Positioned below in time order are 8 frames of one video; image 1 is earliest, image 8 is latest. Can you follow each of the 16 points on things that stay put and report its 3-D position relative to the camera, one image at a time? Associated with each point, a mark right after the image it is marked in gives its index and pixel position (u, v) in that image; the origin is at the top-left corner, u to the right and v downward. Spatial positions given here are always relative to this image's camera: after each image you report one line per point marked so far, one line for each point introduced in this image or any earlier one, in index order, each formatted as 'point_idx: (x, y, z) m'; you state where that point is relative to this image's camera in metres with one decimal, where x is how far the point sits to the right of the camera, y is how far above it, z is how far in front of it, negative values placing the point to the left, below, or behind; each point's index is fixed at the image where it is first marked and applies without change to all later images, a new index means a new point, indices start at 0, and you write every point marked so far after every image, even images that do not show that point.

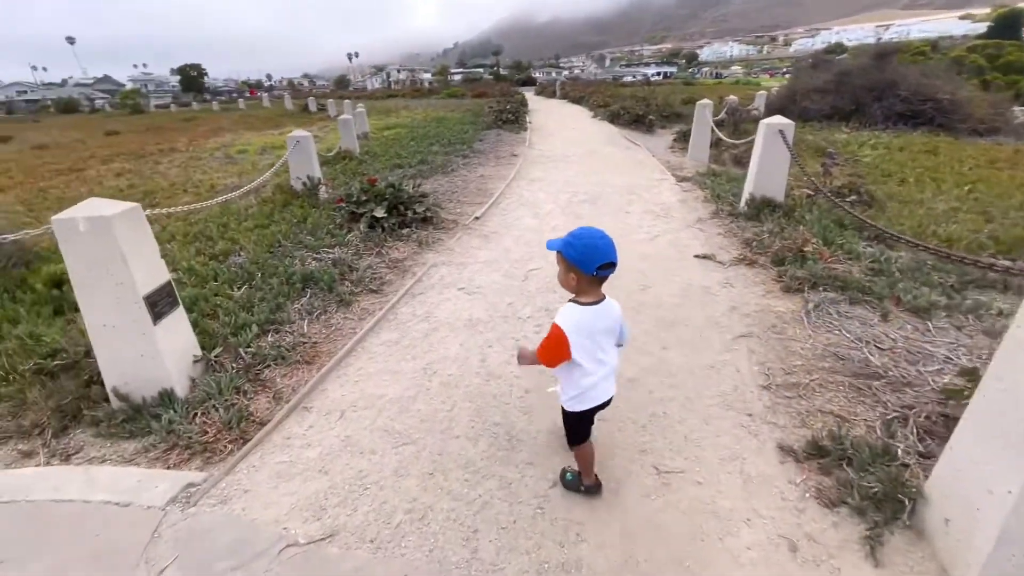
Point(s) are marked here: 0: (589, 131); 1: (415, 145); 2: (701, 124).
0: (+2.5, +5.1, +15.4) m
1: (-2.8, +4.1, +13.6) m
2: (+4.1, +3.6, +10.4) m
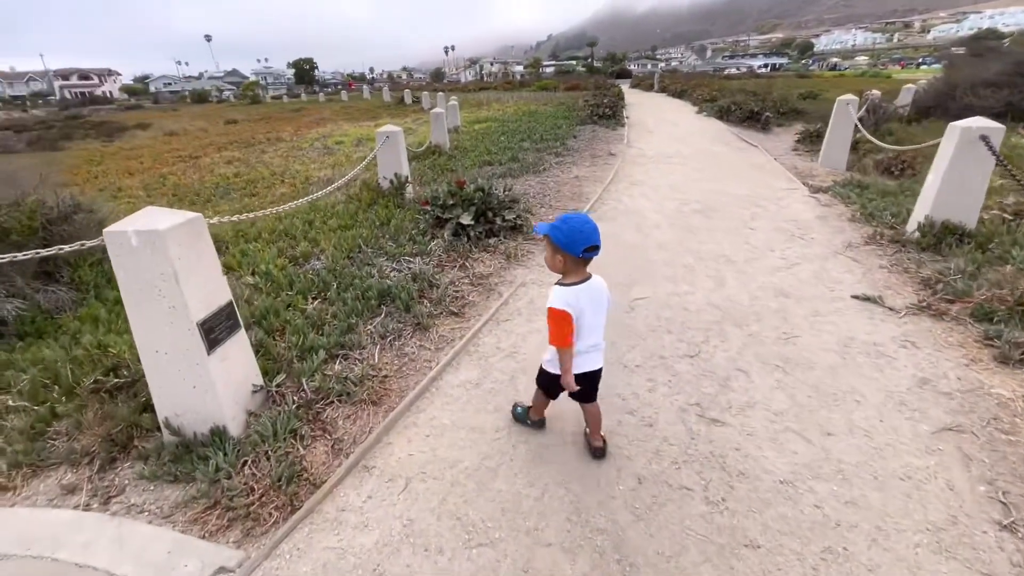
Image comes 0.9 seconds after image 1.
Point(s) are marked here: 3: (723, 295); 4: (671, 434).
0: (+5.4, +4.7, +14.0) m
1: (-0.2, +4.1, +13.1) m
2: (+6.1, +3.0, +8.8) m
3: (+2.0, -0.1, +4.5) m
4: (+1.0, -0.9, +2.9) m
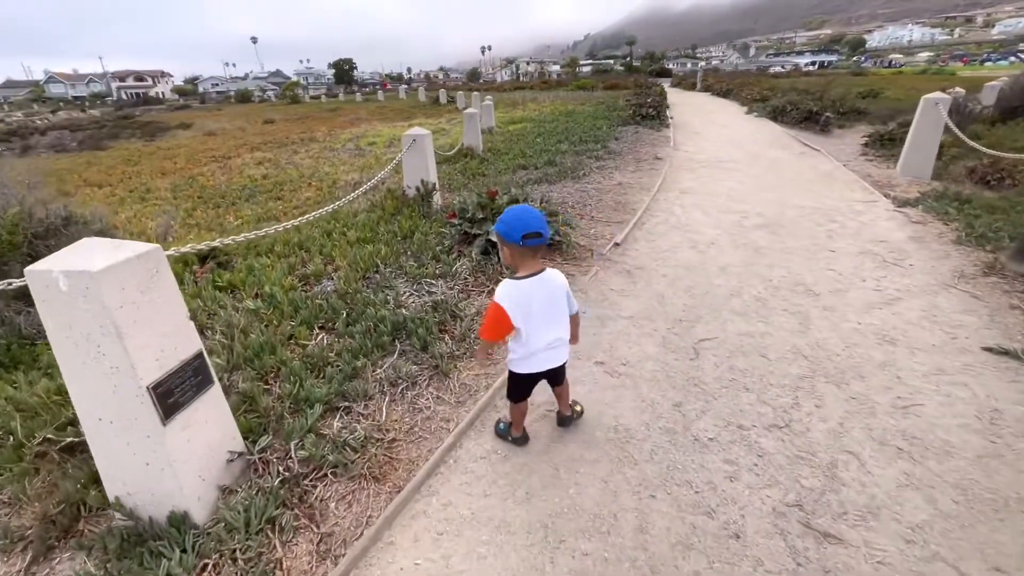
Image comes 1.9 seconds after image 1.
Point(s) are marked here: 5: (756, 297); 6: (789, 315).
0: (+6.4, +4.3, +12.9) m
1: (+0.7, +3.8, +12.4) m
2: (+6.7, +2.6, +7.7) m
3: (+2.3, -0.4, +3.6) m
4: (+1.1, -1.2, +2.1) m
5: (+2.2, -0.1, +4.3) m
6: (+2.3, -0.2, +4.0) m
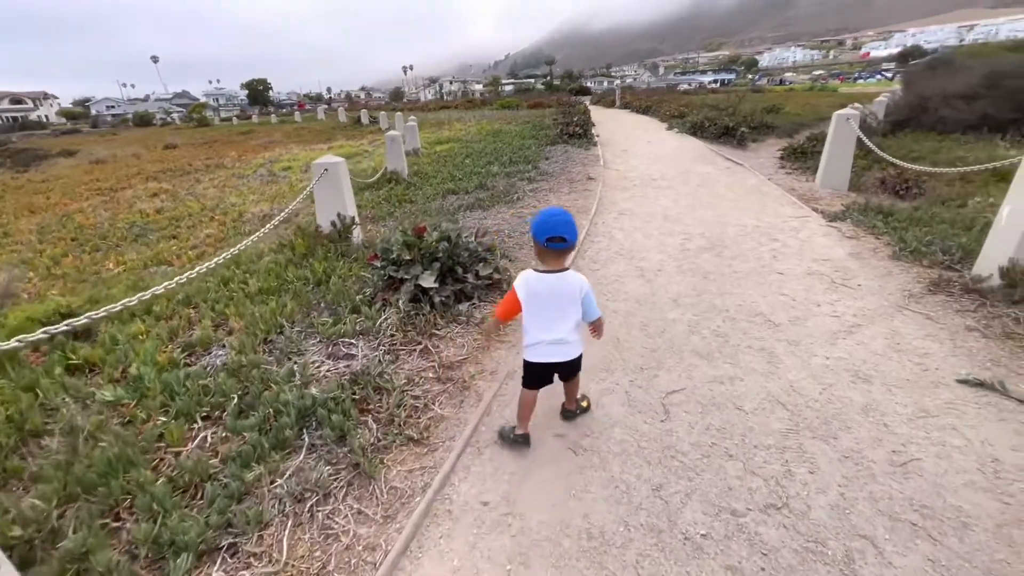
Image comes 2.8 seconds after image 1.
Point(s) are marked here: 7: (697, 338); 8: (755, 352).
0: (+4.4, +3.9, +13.1) m
1: (-1.1, +3.1, +11.9) m
2: (+5.5, +2.5, +8.0) m
3: (+1.9, -0.7, +3.3) m
4: (+1.0, -1.4, +1.6) m
5: (+1.7, -0.4, +4.0) m
6: (+1.9, -0.5, +3.7) m
7: (+1.5, -0.4, +3.9) m
8: (+1.9, -0.5, +3.7) m
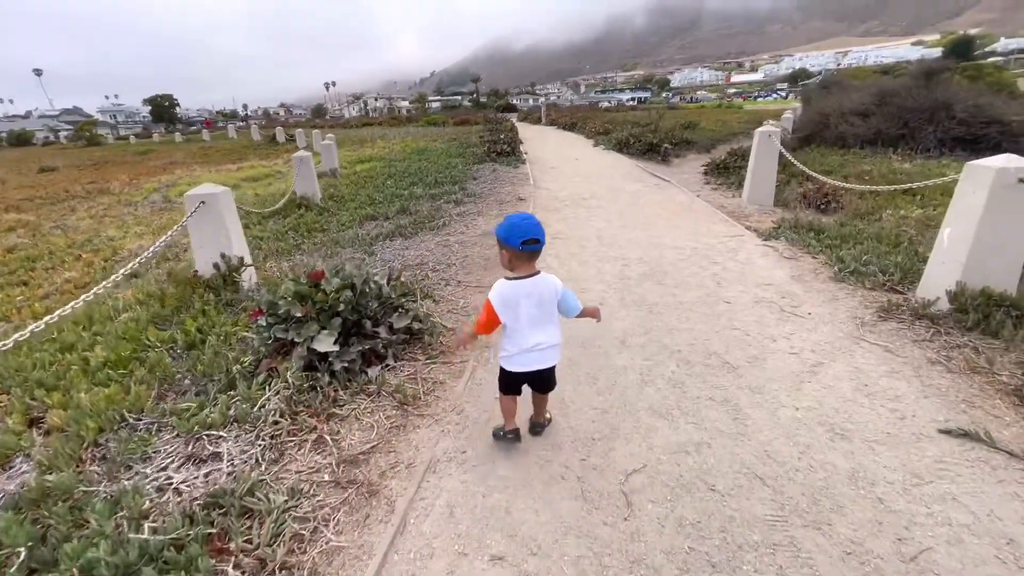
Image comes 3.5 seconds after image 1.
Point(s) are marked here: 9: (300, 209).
0: (+2.4, +3.4, +13.0) m
1: (-2.8, +2.4, +11.0) m
2: (+4.3, +2.2, +8.0) m
3: (+1.4, -0.9, +2.8) m
4: (+0.8, -1.7, +1.0) m
5: (+1.2, -0.7, +3.5) m
6: (+1.4, -0.8, +3.2) m
7: (+1.0, -0.7, +3.4) m
8: (+1.4, -0.8, +3.2) m
9: (-4.1, +1.5, +9.1) m
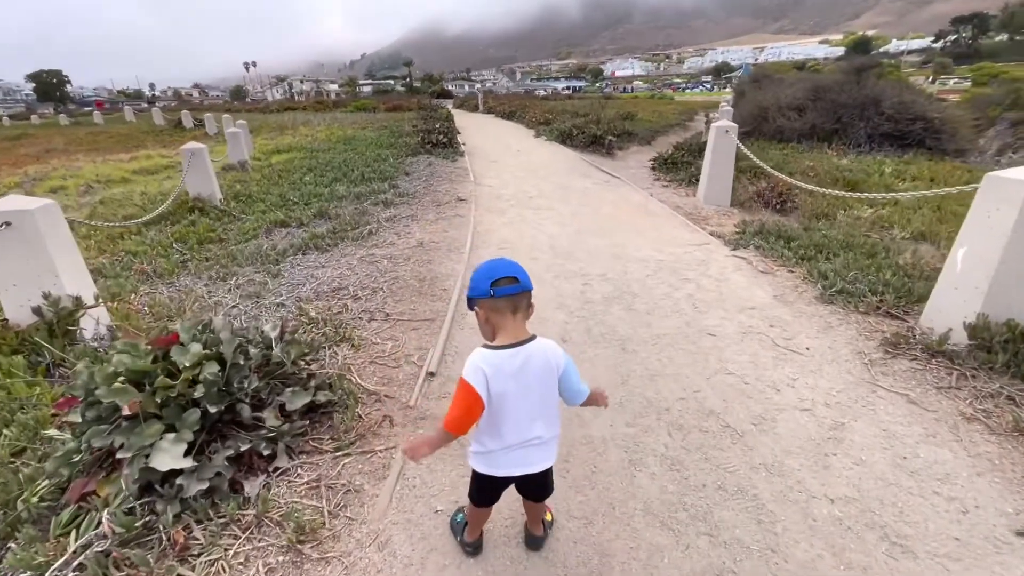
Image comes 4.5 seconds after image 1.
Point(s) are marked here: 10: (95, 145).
0: (+0.8, +3.4, +12.2) m
1: (-4.1, +2.2, +9.6) m
2: (+3.3, +2.1, +7.5) m
3: (+1.2, -1.2, +2.0) m
4: (+0.9, -2.1, +0.2) m
5: (+0.9, -1.0, +2.7) m
6: (+1.1, -1.1, +2.4) m
7: (+0.7, -1.0, +2.6) m
8: (+1.1, -1.1, +2.4) m
9: (-5.1, +1.2, +7.5) m
10: (-17.6, +6.0, +20.1) m
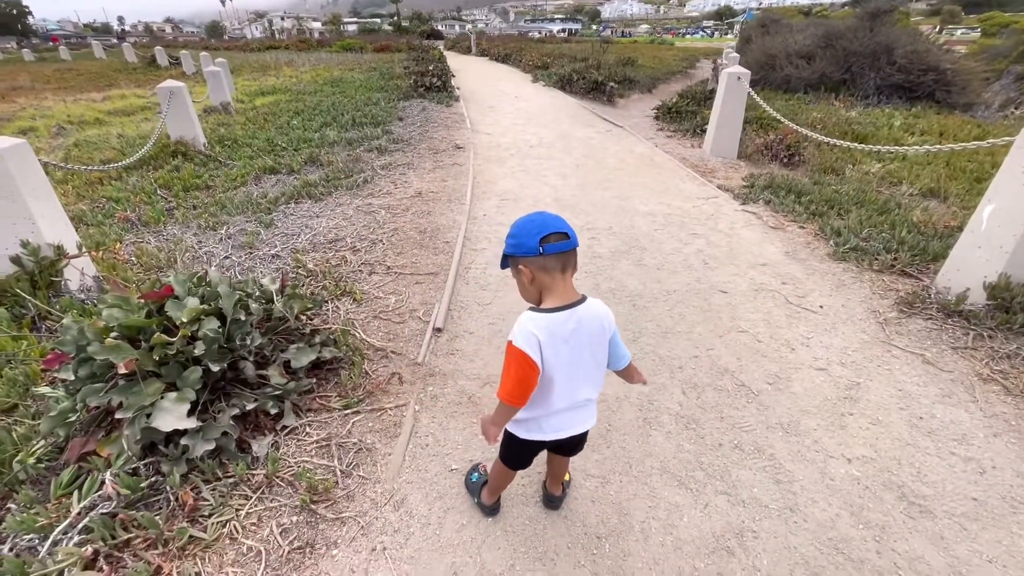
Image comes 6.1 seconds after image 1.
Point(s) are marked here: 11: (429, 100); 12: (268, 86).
0: (+0.7, +4.6, +11.7) m
1: (-4.1, +3.1, +9.1) m
2: (+3.3, +2.8, +7.2) m
3: (+1.3, -1.1, +2.0) m
4: (+1.0, -2.1, +0.3) m
5: (+1.0, -0.7, +2.7) m
6: (+1.2, -0.9, +2.4) m
7: (+0.8, -0.8, +2.5) m
8: (+1.2, -0.9, +2.4) m
9: (-5.1, +2.0, +7.1) m
10: (-17.7, +8.1, +18.9) m
11: (-1.9, +4.4, +11.1) m
12: (-7.4, +6.1, +14.5) m
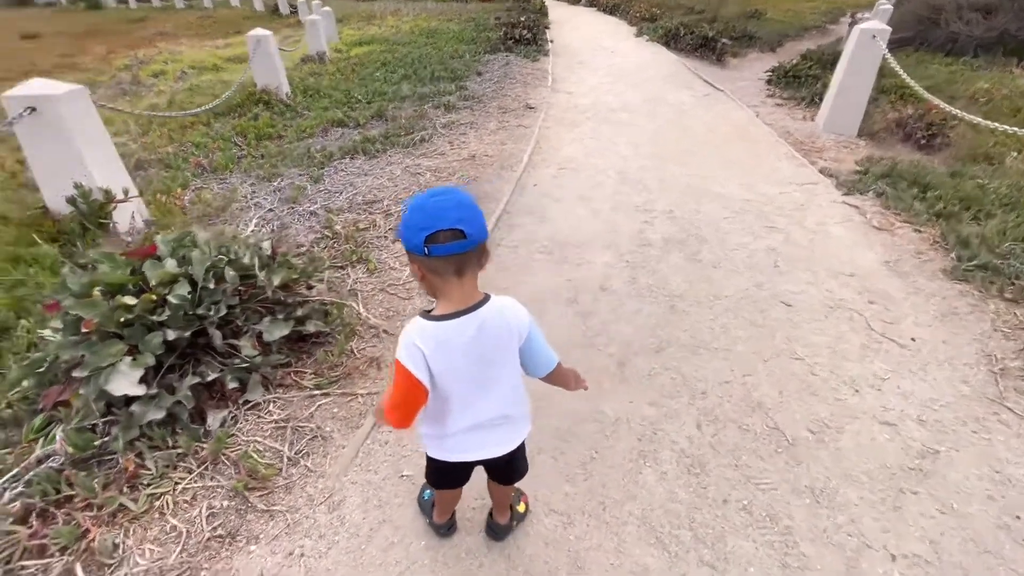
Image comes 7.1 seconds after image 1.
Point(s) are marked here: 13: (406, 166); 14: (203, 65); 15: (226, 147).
0: (+2.8, +5.1, +10.6) m
1: (-2.5, +4.0, +9.1) m
2: (+4.3, +2.7, +5.9) m
3: (+1.0, -1.2, +1.6) m
4: (+0.3, -2.3, 0.0) m
5: (+0.8, -0.8, +2.2) m
6: (+1.0, -1.0, +1.9) m
7: (+0.6, -0.9, +2.1) m
8: (+1.0, -1.0, +1.9) m
9: (-3.9, +2.9, +7.5) m
10: (-13.5, +11.2, +20.7) m
11: (+0.1, +5.2, +10.6) m
12: (-4.4, +7.8, +14.7) m
13: (-1.2, +1.3, +5.1) m
14: (-8.0, +5.8, +12.3) m
15: (-3.5, +1.7, +5.9) m
